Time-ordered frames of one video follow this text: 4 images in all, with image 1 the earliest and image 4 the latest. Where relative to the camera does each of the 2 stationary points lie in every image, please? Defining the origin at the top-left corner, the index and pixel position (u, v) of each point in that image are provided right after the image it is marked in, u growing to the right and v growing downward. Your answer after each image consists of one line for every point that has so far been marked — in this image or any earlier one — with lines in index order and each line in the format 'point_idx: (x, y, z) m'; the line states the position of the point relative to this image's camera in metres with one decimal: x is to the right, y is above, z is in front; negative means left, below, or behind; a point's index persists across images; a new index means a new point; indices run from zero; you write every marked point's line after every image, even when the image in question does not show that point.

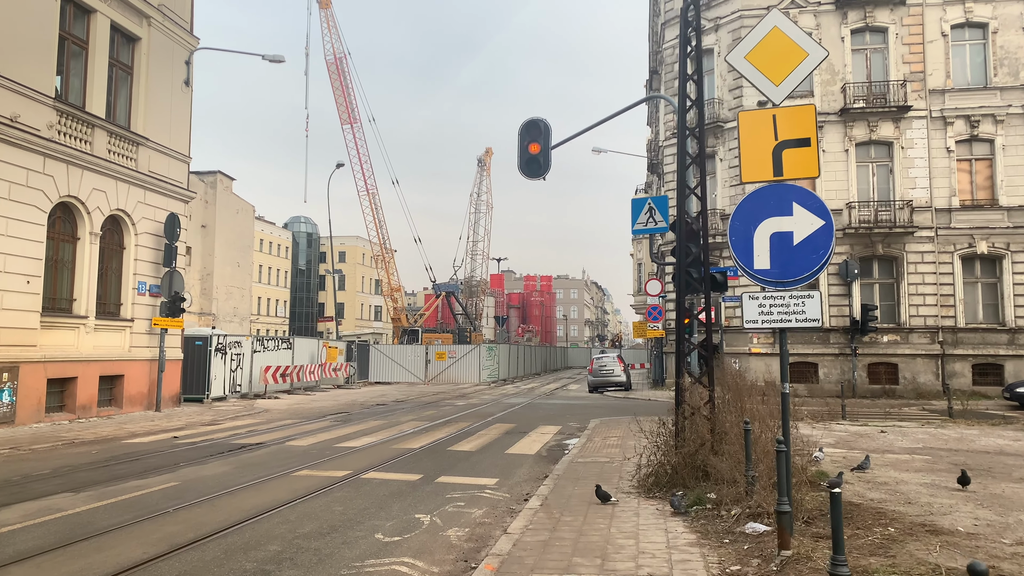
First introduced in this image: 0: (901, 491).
0: (+4.7, -2.4, +8.0) m
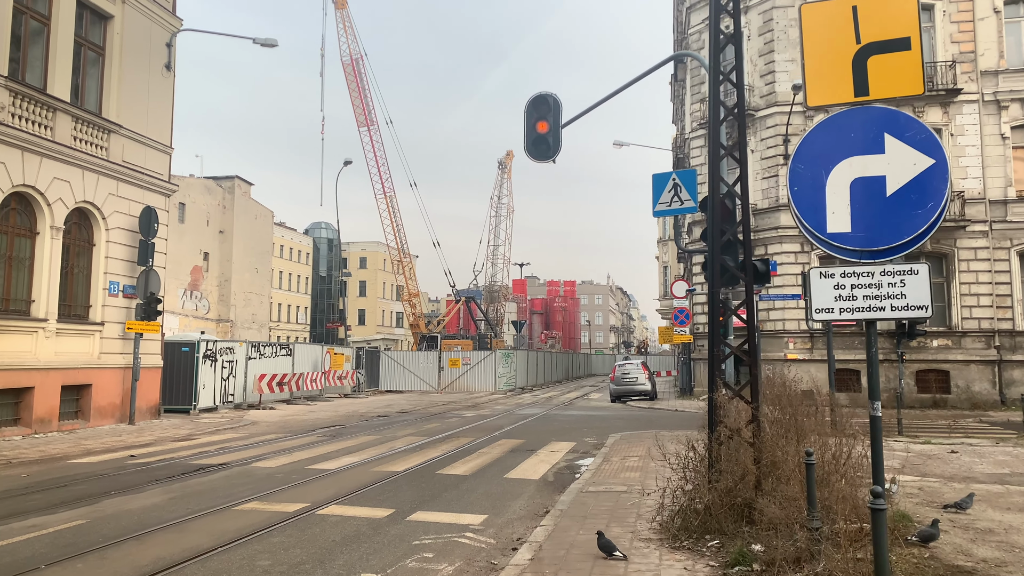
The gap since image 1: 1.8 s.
0: (+4.5, -2.3, +5.9) m
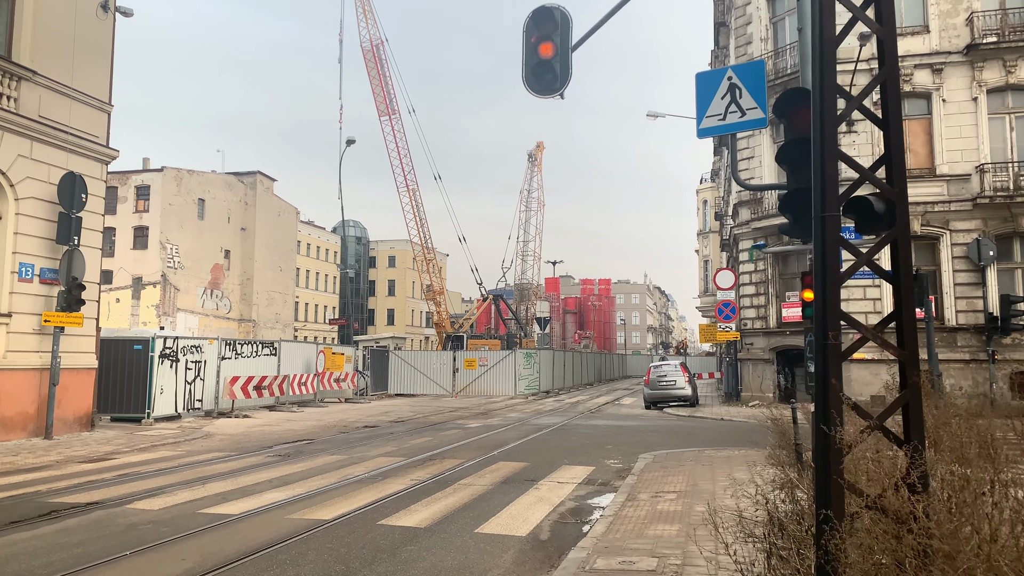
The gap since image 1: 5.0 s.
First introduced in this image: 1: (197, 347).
0: (+3.9, -1.9, +2.2) m
1: (-8.7, -1.6, +18.4) m
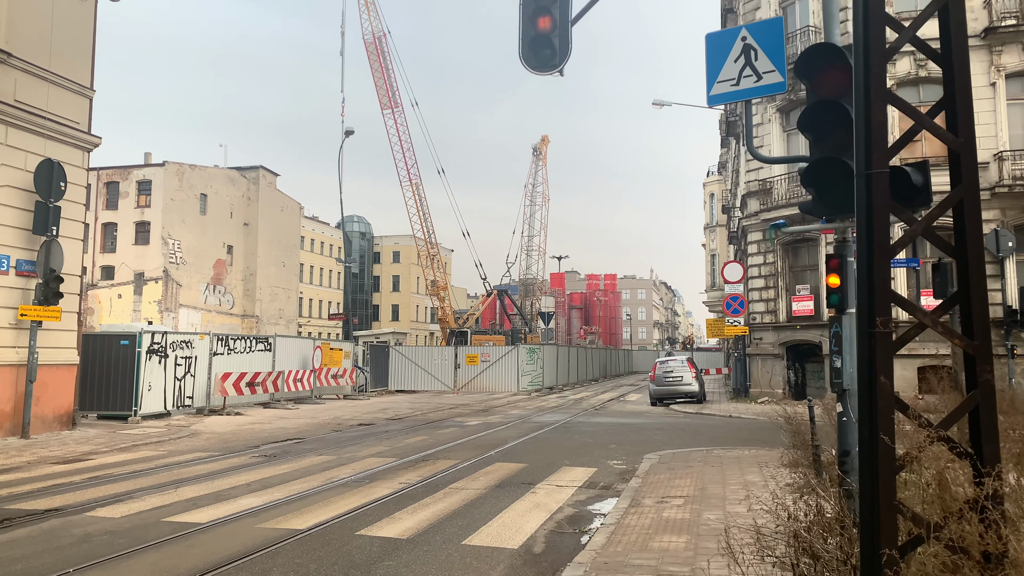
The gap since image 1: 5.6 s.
0: (+3.8, -1.8, +1.5) m
1: (-8.7, -1.5, +17.8) m
